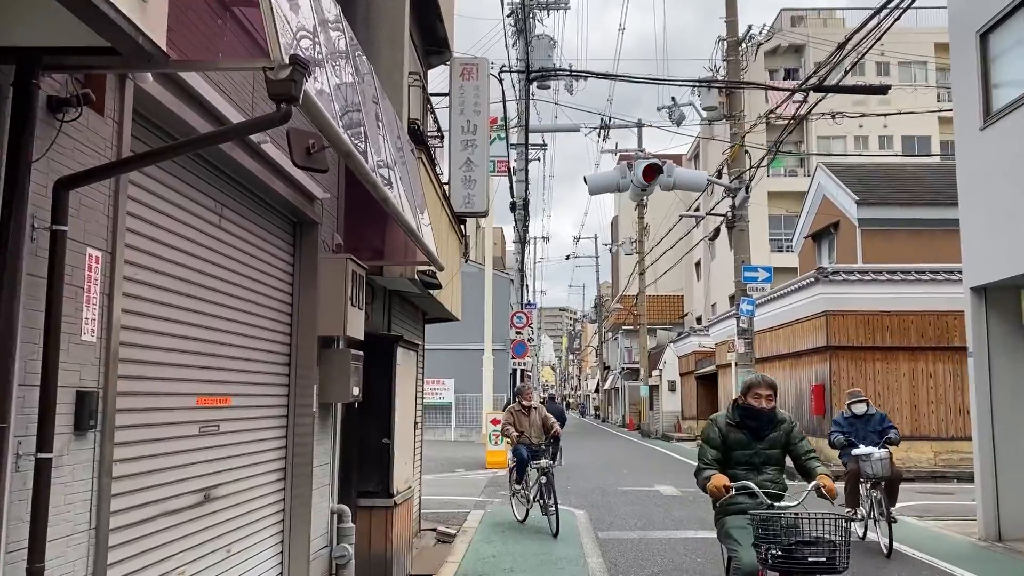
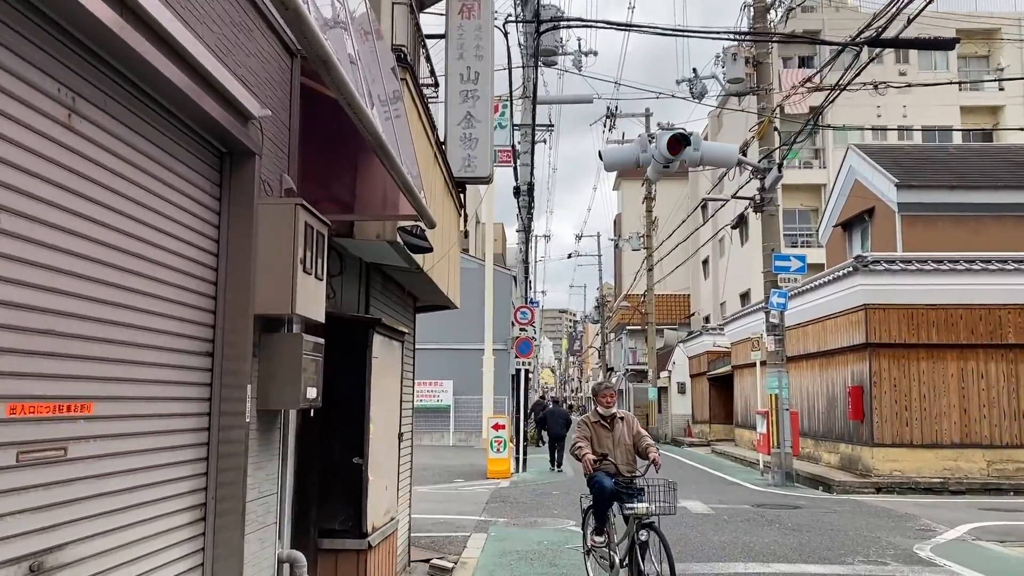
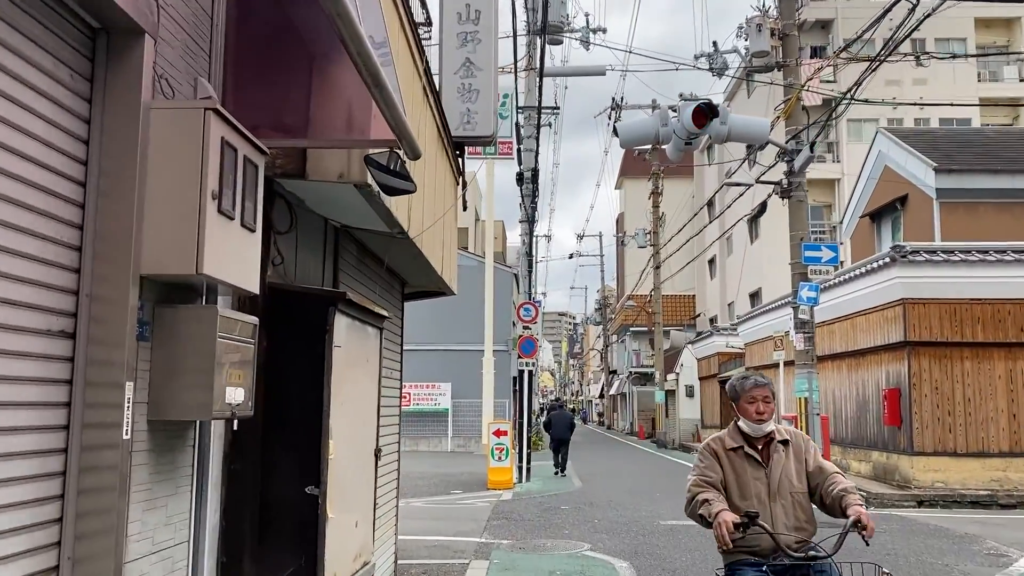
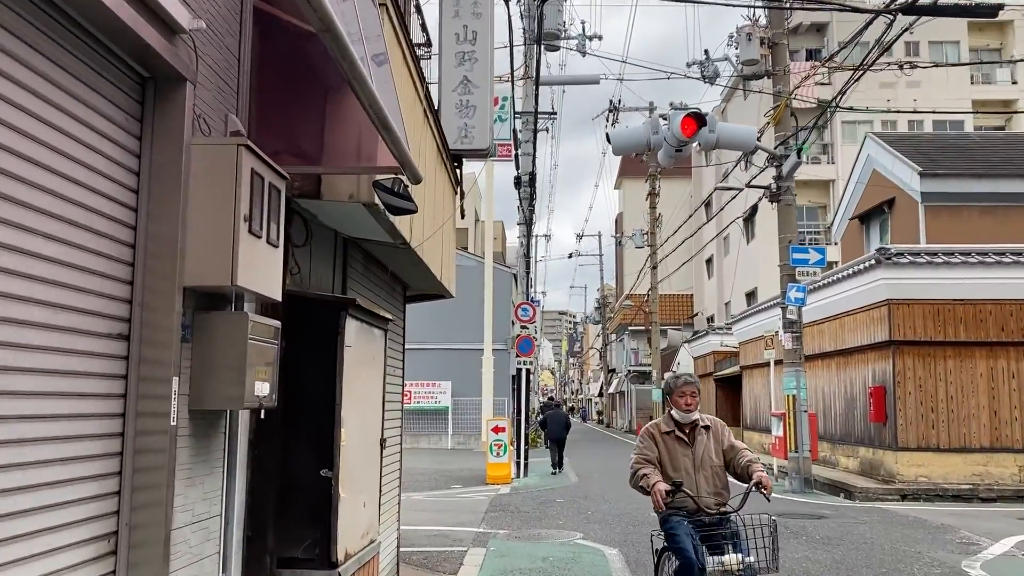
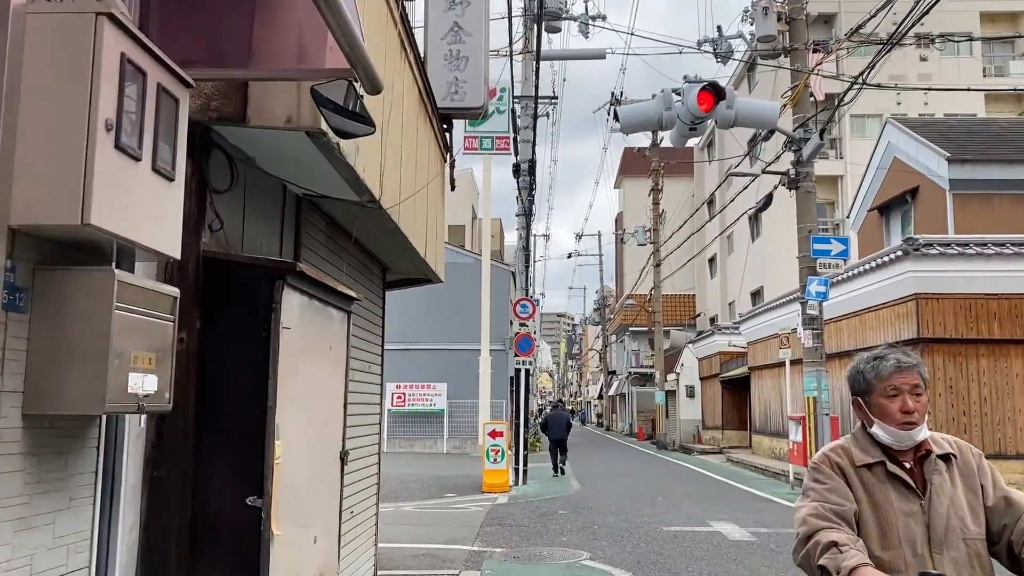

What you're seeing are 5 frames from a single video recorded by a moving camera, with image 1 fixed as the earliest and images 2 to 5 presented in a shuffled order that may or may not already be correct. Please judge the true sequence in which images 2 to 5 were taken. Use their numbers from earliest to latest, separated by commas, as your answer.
2, 4, 3, 5
